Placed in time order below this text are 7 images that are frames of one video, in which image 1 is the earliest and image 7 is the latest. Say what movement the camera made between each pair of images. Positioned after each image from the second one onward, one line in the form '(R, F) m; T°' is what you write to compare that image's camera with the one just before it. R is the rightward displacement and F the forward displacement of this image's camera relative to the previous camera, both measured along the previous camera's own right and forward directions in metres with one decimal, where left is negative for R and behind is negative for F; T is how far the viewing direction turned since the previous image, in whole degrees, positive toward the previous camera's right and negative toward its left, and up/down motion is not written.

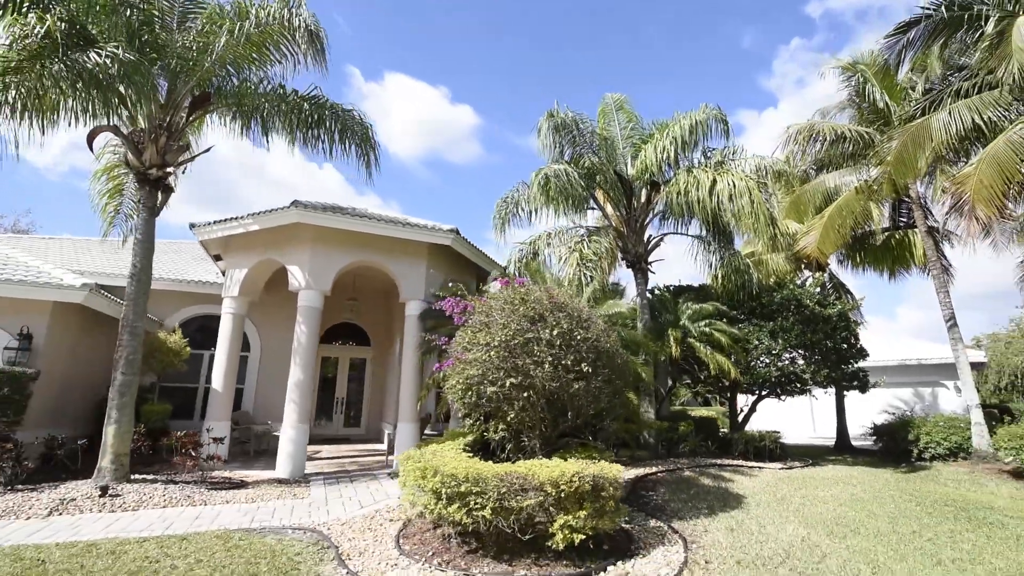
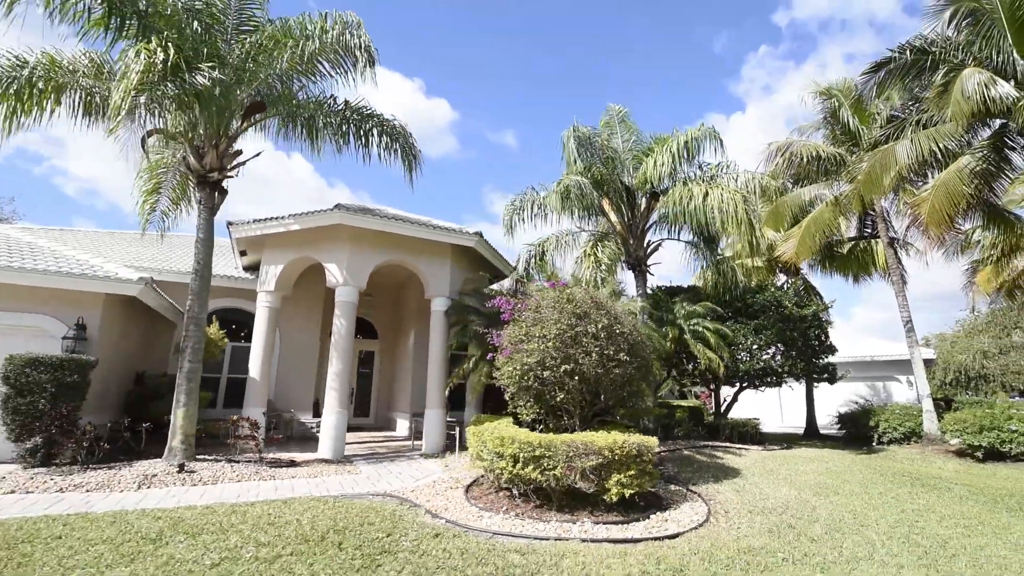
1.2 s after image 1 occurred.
(-1.2, -1.1) m; +3°
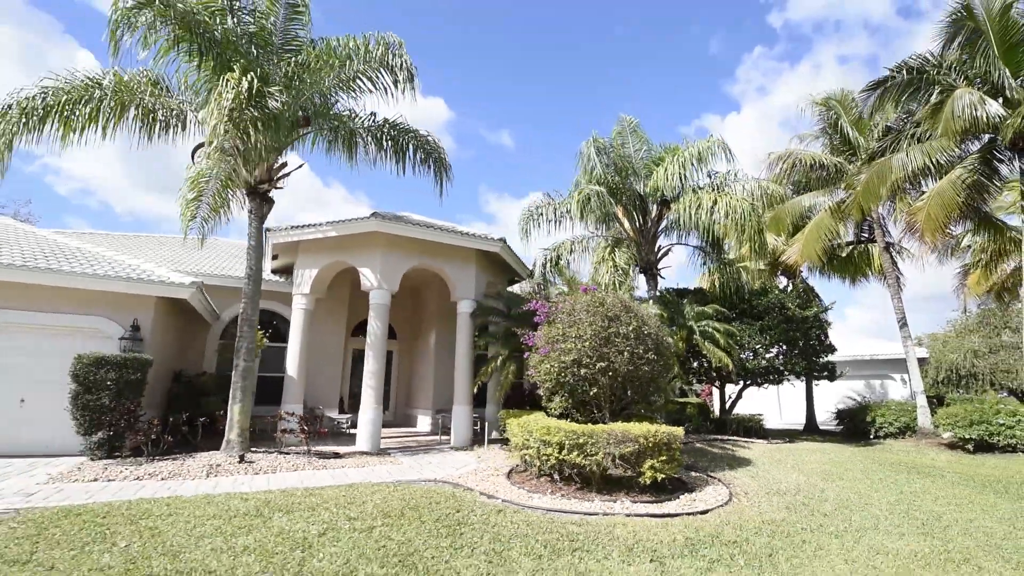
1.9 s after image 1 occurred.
(-0.7, -0.7) m; +1°
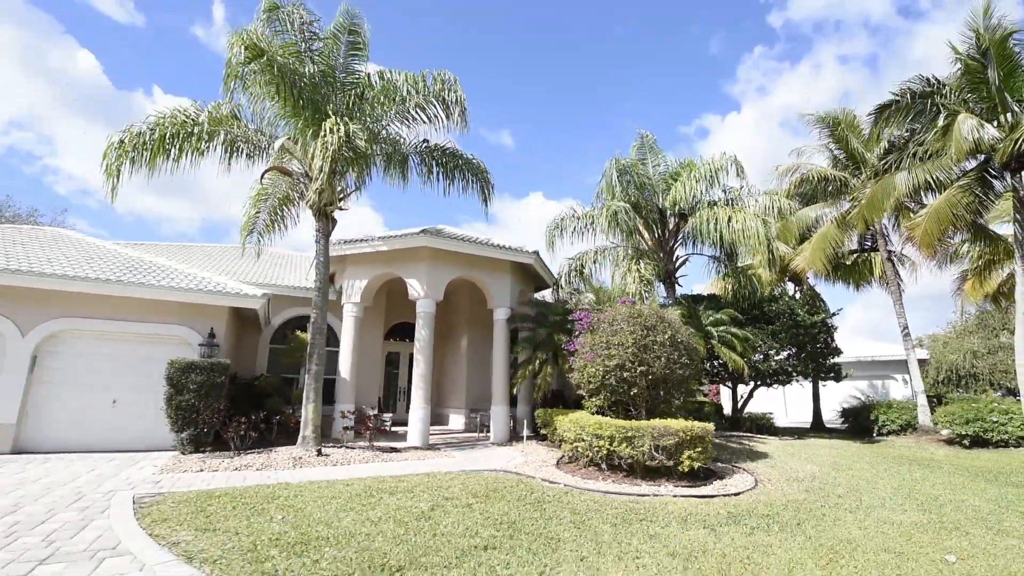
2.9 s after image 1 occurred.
(-1.0, -1.1) m; 0°
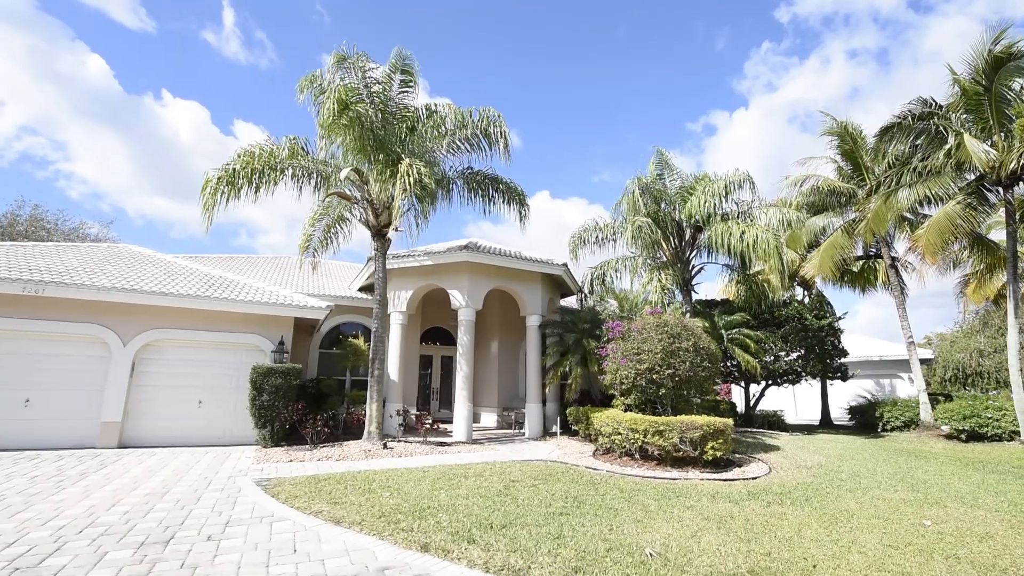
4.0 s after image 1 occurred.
(-0.8, -1.4) m; -1°
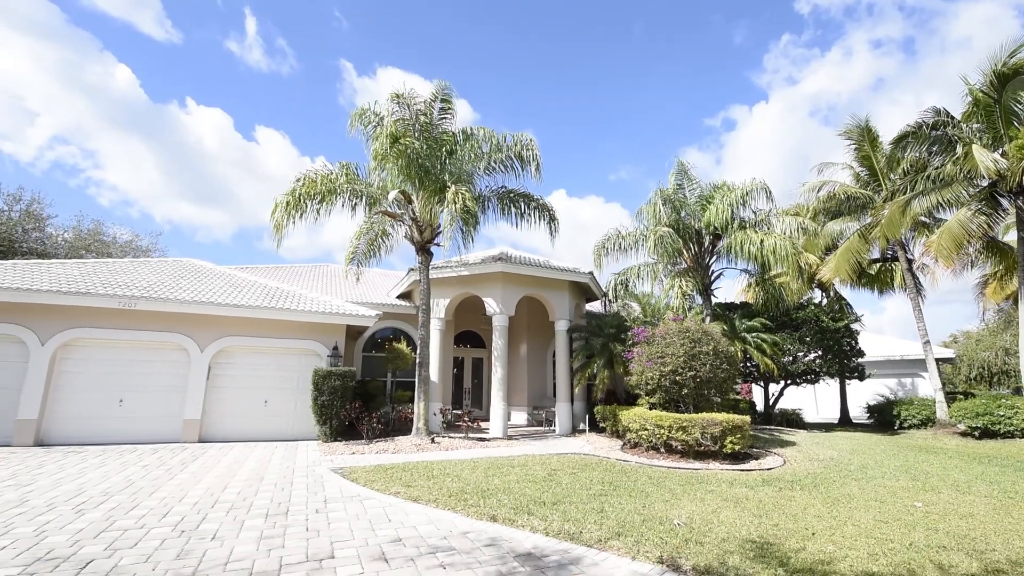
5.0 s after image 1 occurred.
(-0.4, -1.2) m; -2°
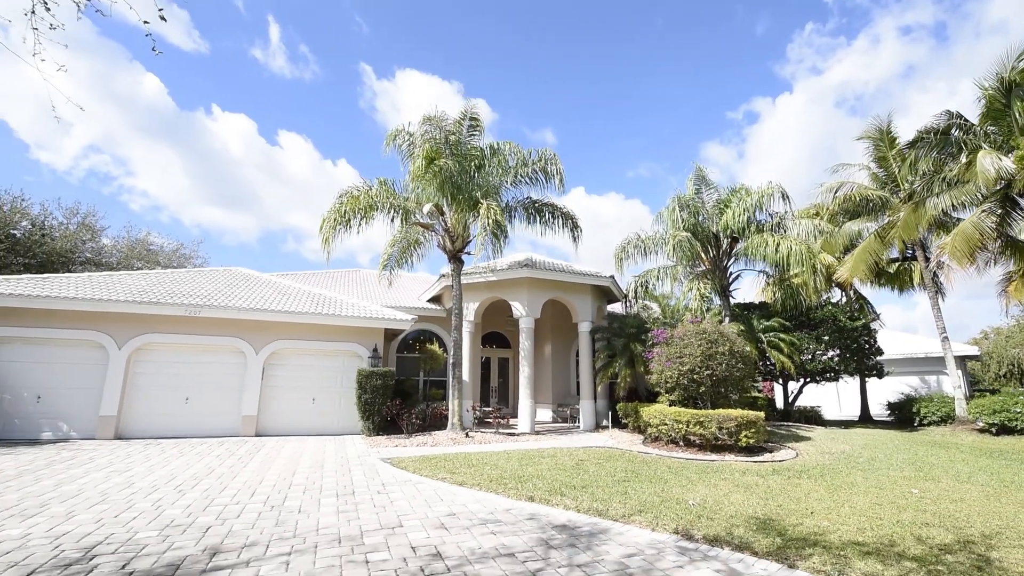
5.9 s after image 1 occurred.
(-0.2, -1.0) m; -2°
